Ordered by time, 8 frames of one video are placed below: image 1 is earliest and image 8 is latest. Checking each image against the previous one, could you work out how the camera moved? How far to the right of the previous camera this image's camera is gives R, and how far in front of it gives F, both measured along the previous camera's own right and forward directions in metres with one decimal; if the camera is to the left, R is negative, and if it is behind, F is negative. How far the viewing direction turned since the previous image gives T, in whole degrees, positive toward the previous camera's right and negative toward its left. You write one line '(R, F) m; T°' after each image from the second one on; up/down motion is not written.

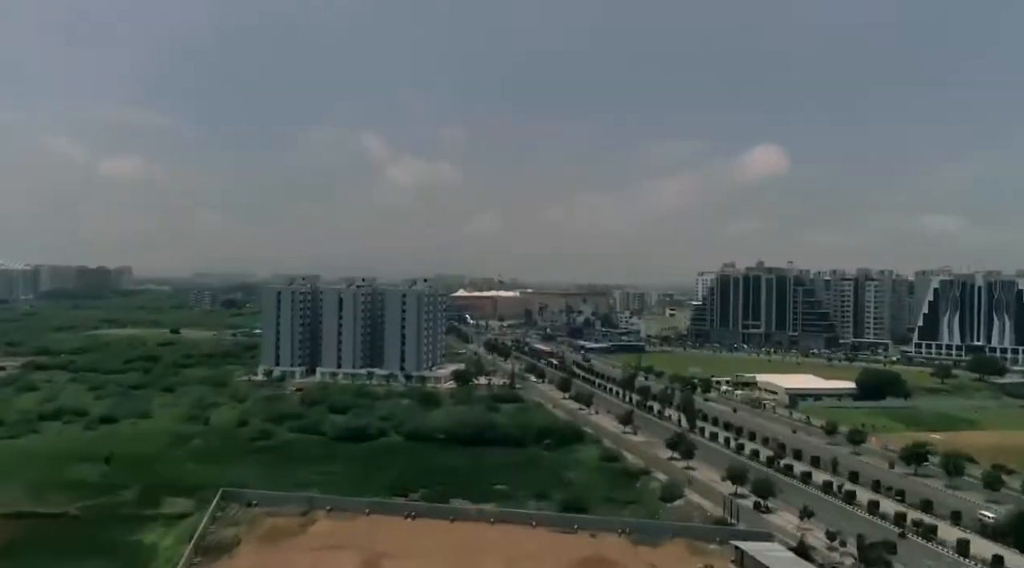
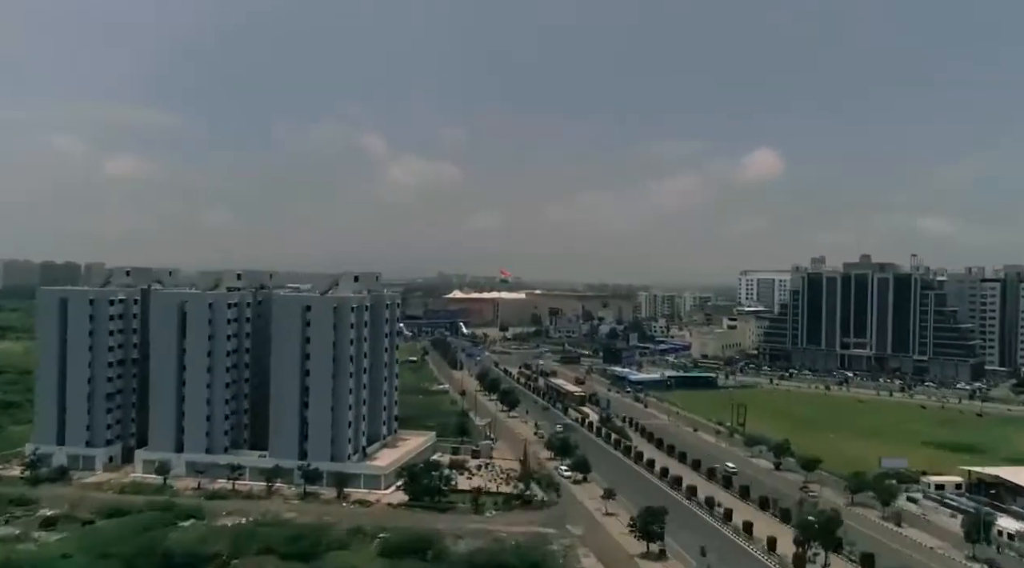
(-0.2, +13.6) m; 0°
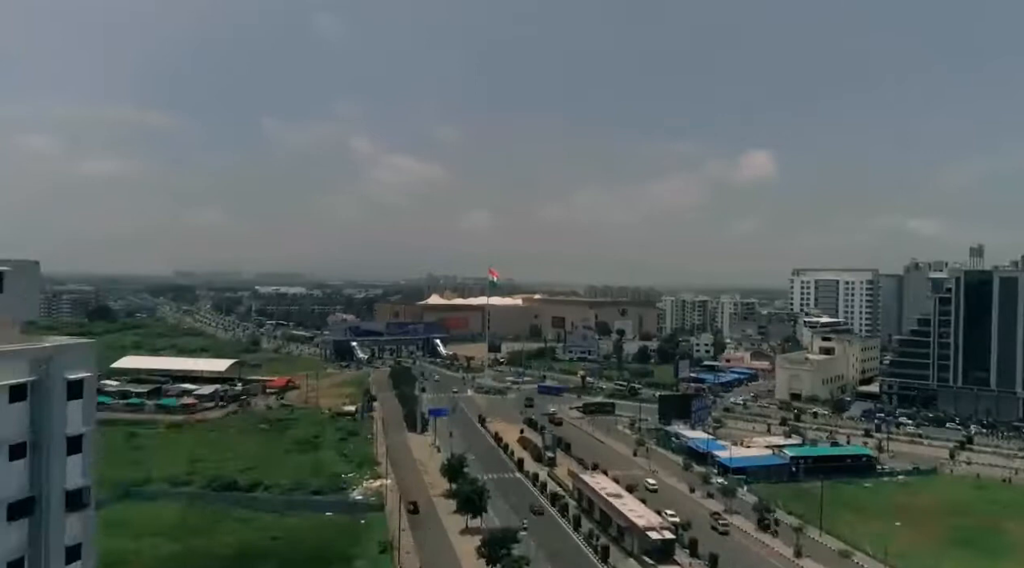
(0.0, +12.3) m; 0°
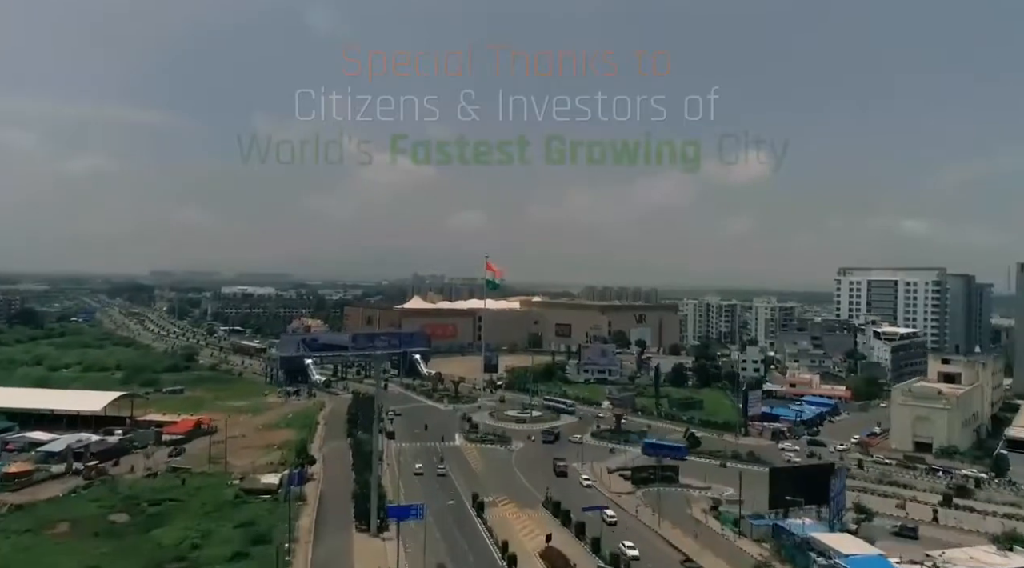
(-0.4, +7.5) m; +1°
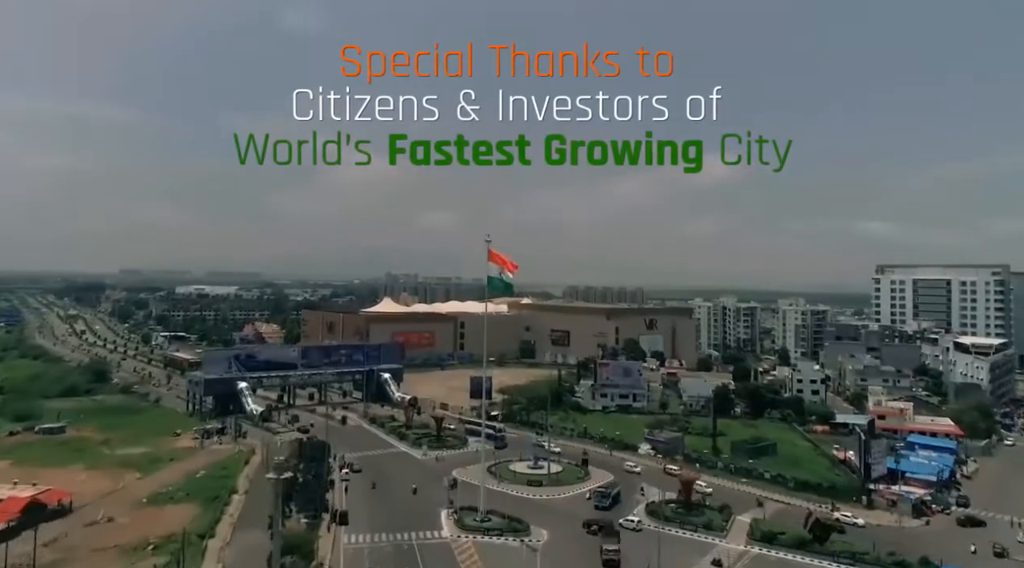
(-0.6, +6.3) m; +2°
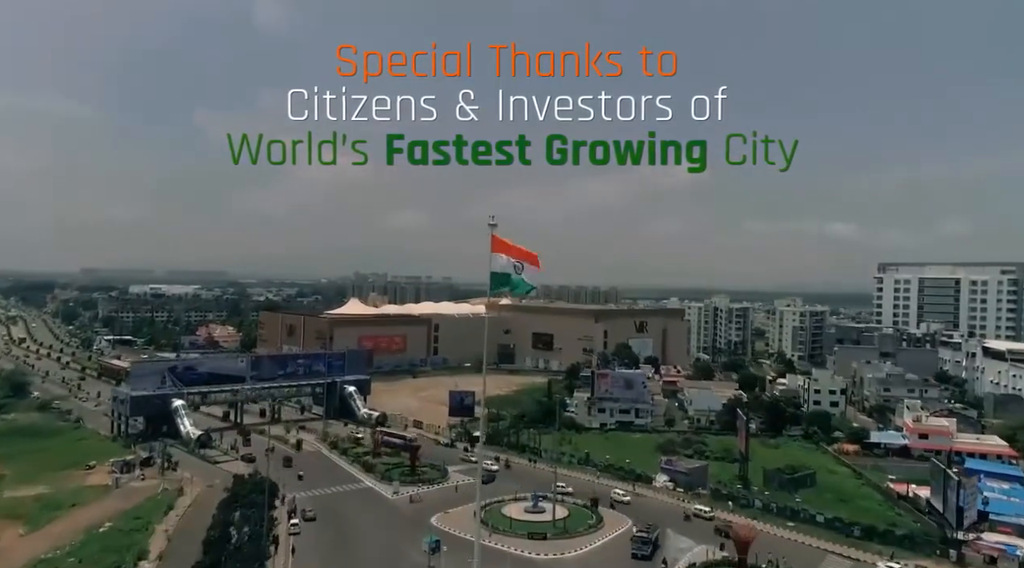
(-0.4, +2.9) m; +2°
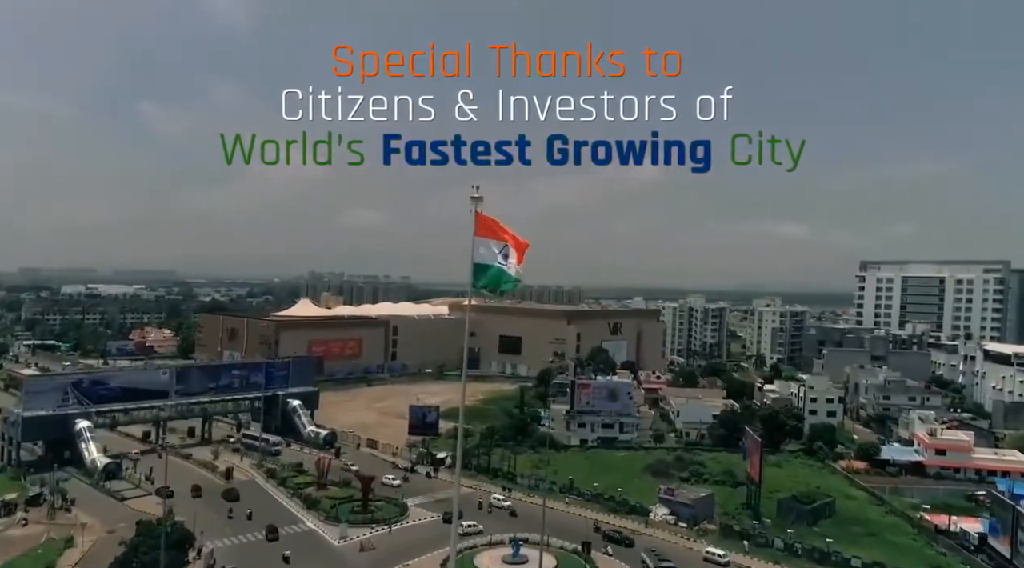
(-0.2, +2.3) m; +3°
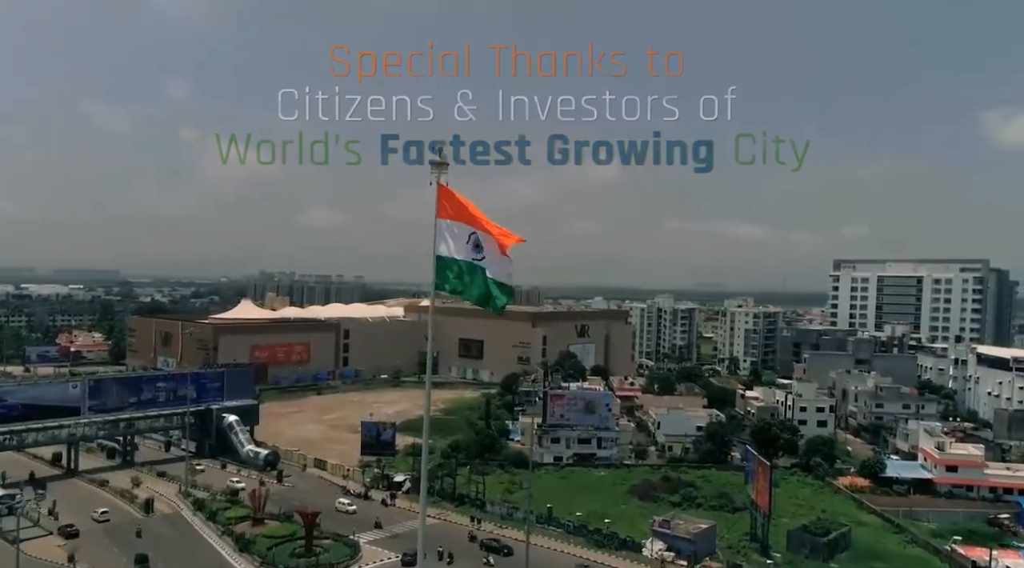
(-0.2, +1.8) m; +3°
